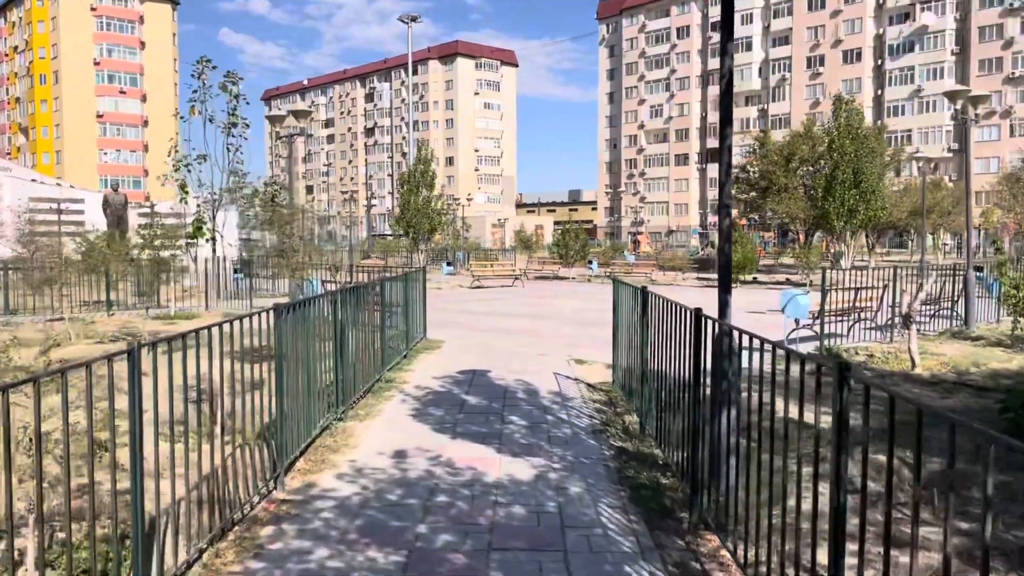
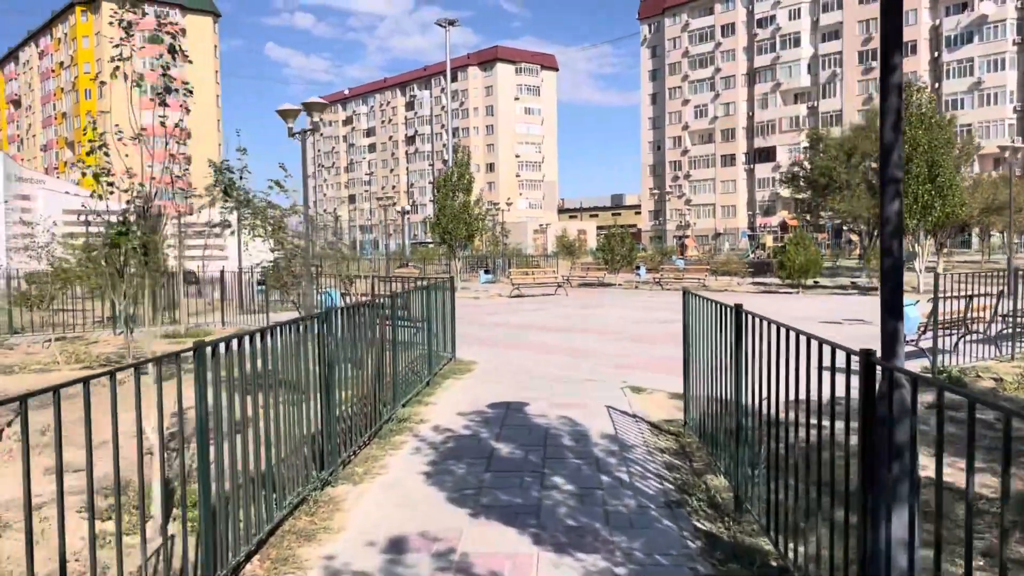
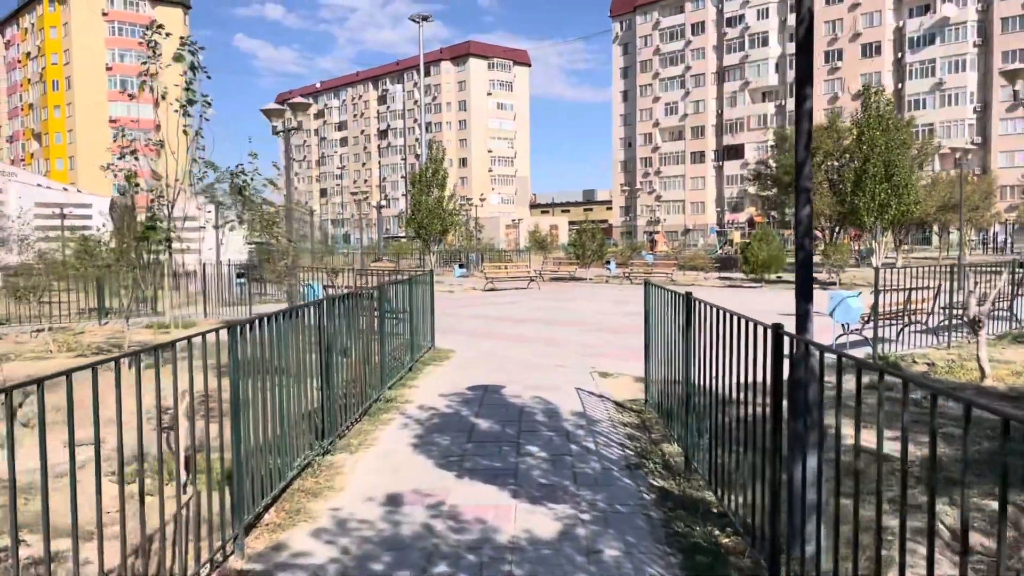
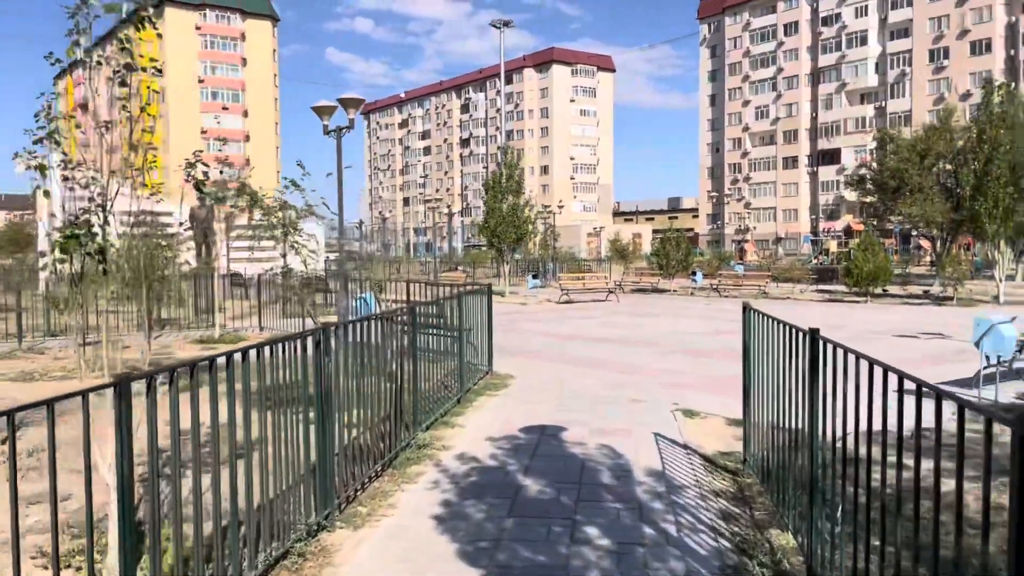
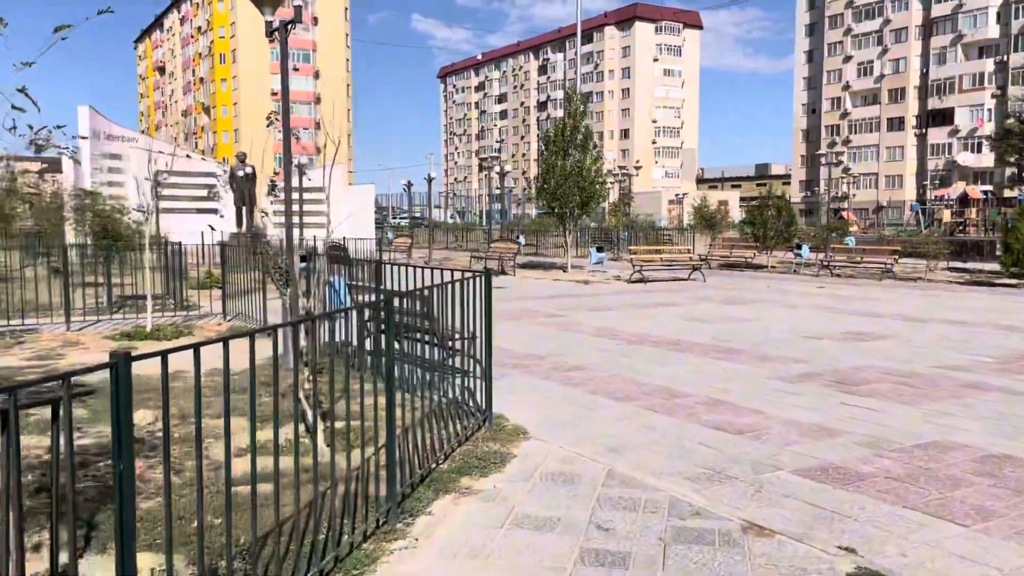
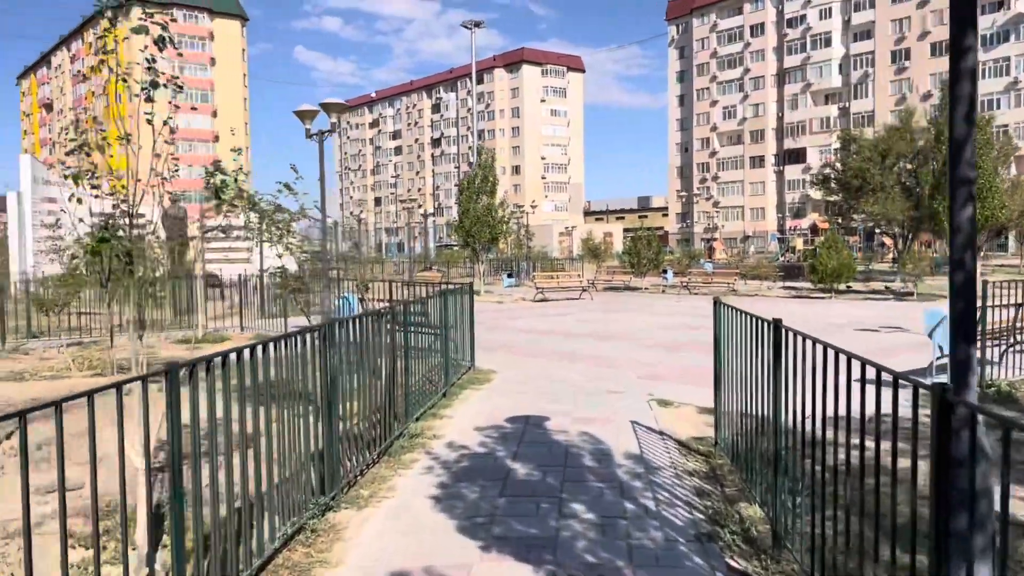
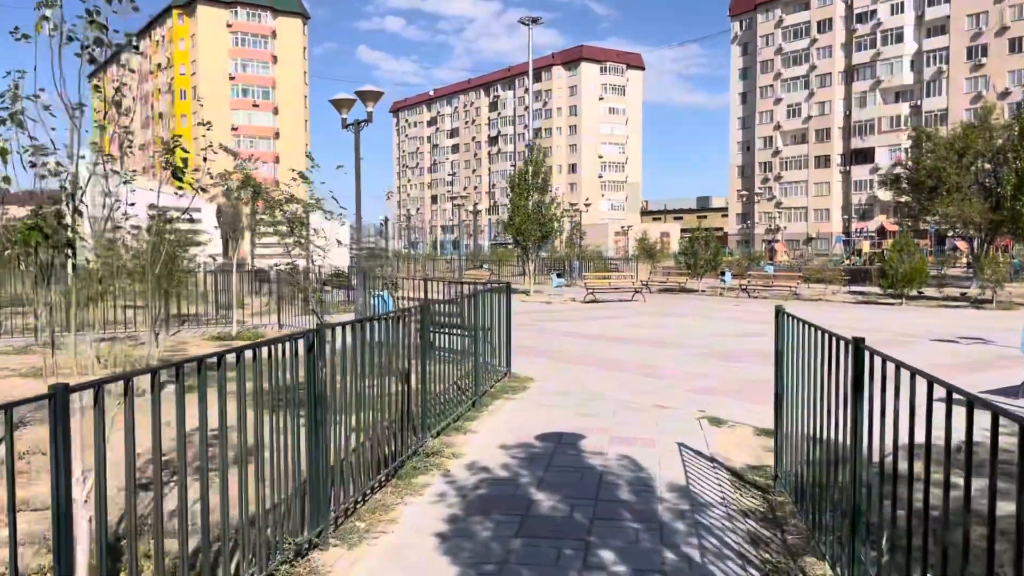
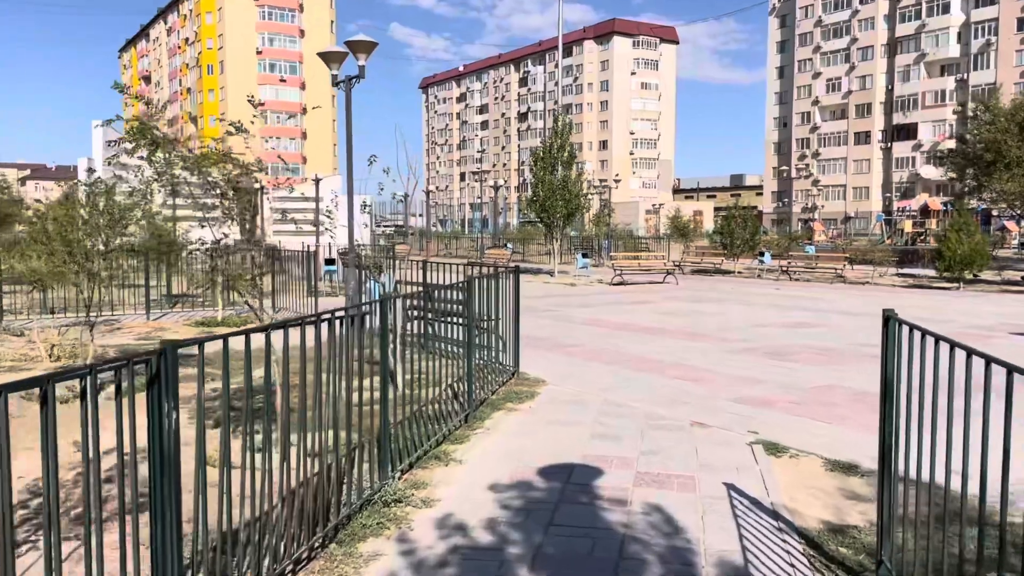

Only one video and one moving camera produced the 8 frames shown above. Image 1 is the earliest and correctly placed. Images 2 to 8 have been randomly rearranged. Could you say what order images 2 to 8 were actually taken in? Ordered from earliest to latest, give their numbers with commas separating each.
3, 2, 6, 4, 7, 8, 5
